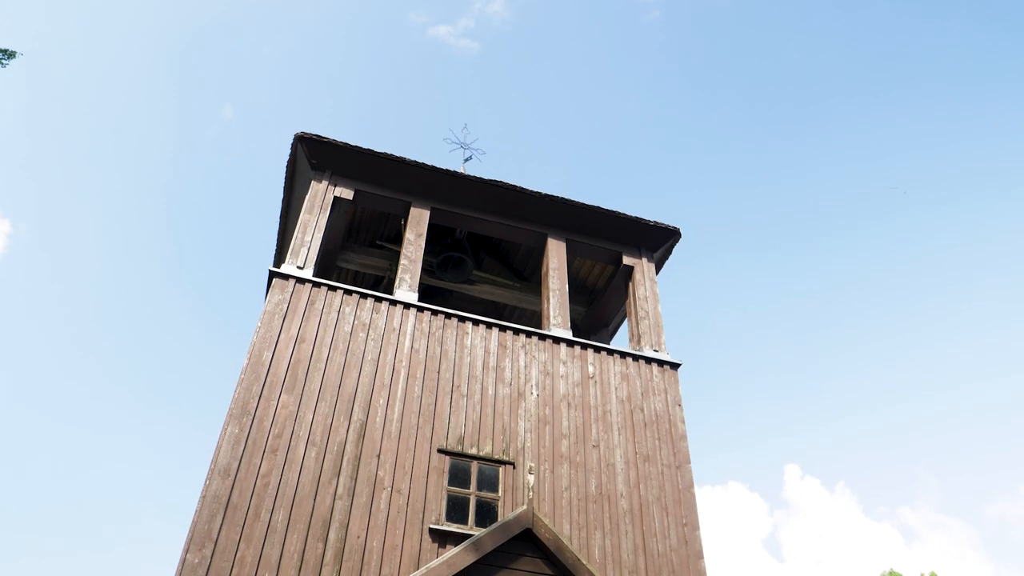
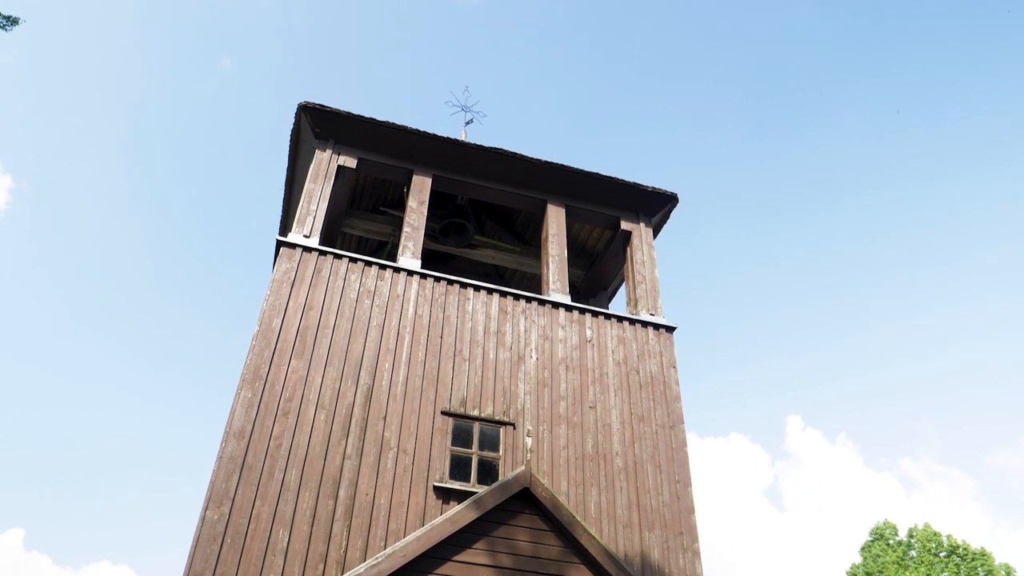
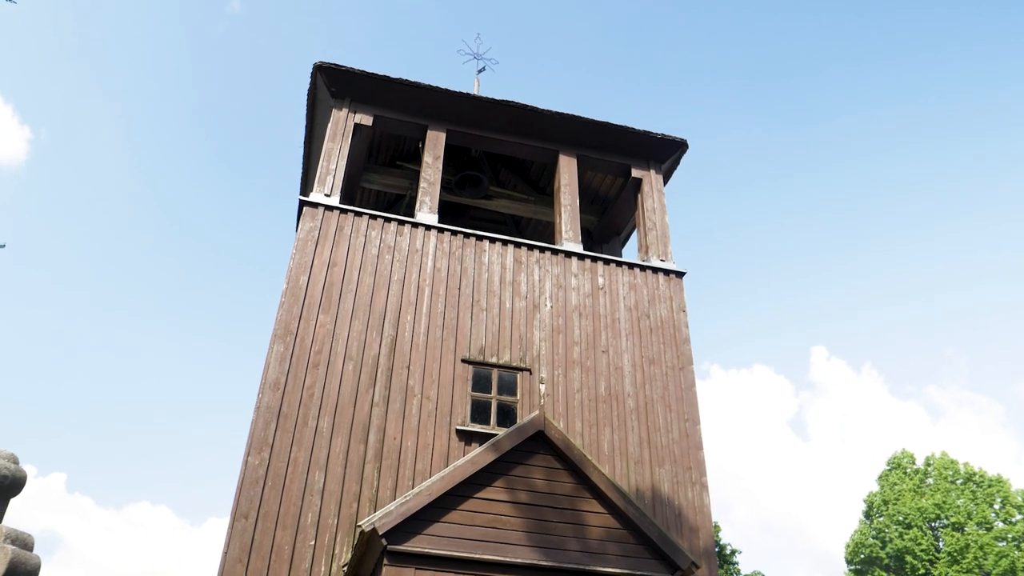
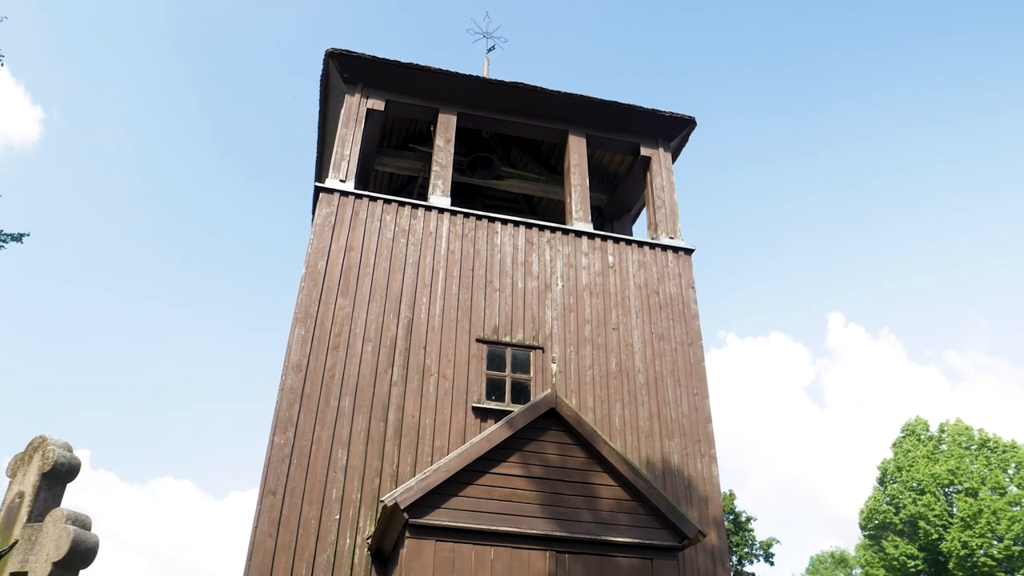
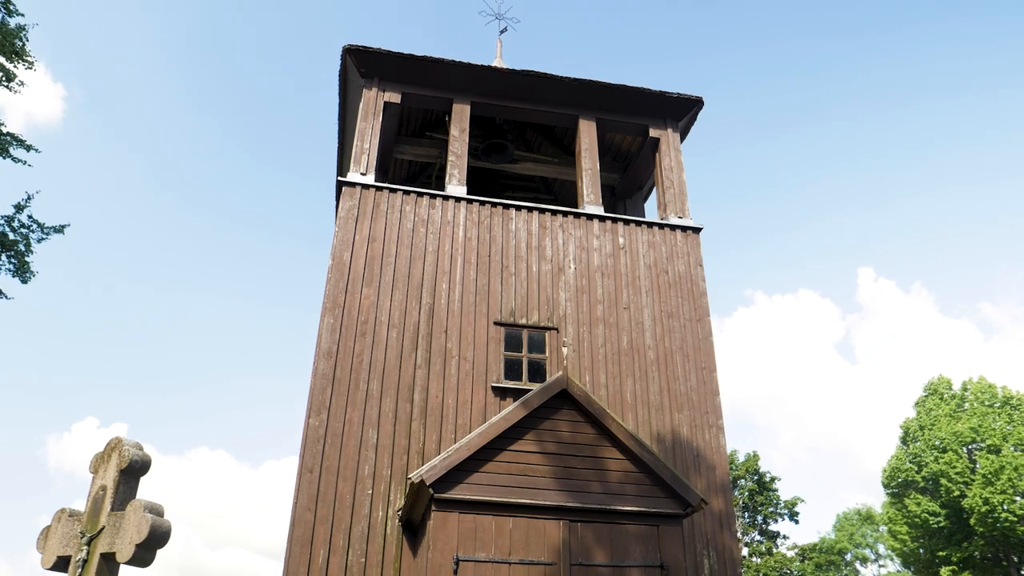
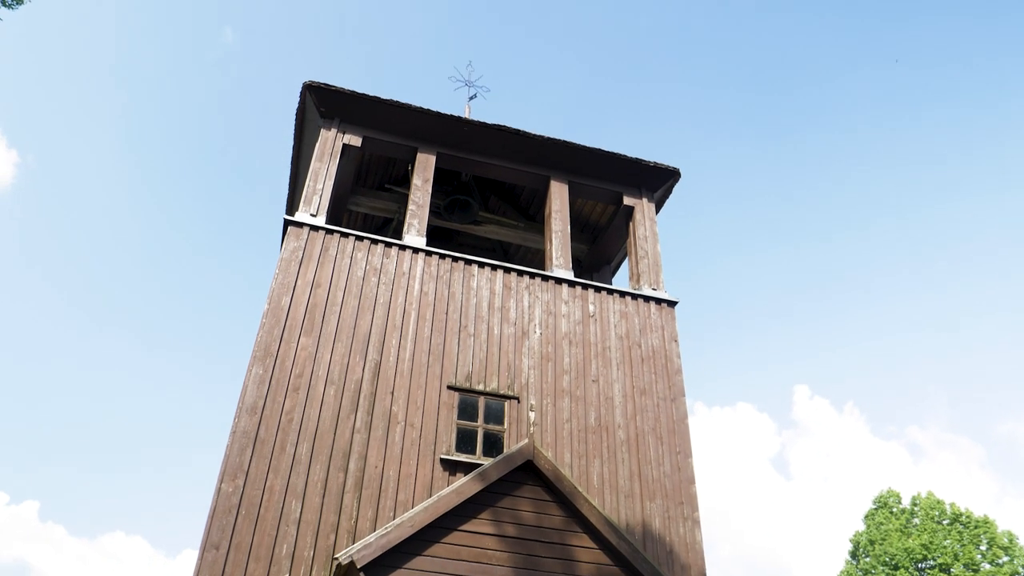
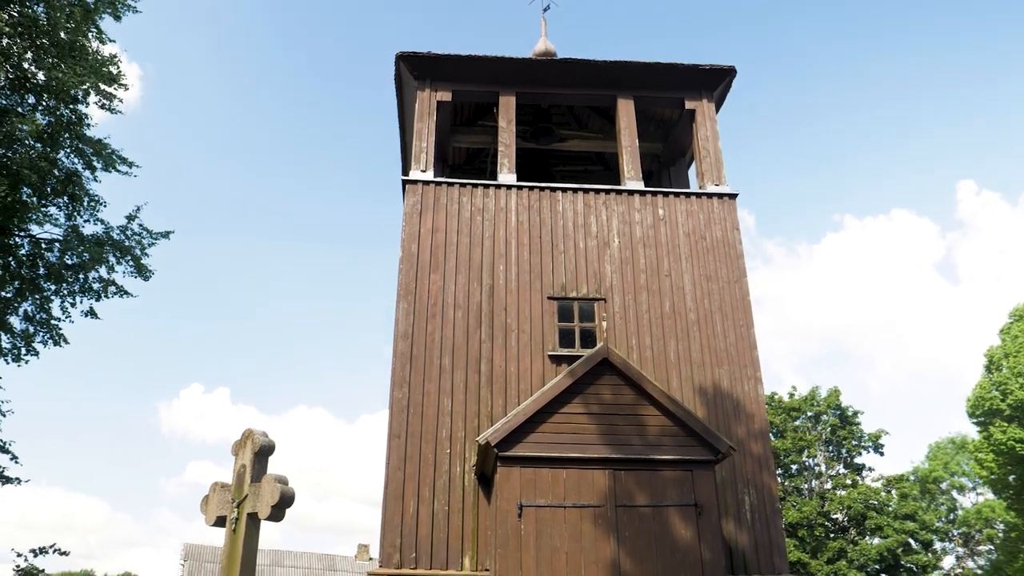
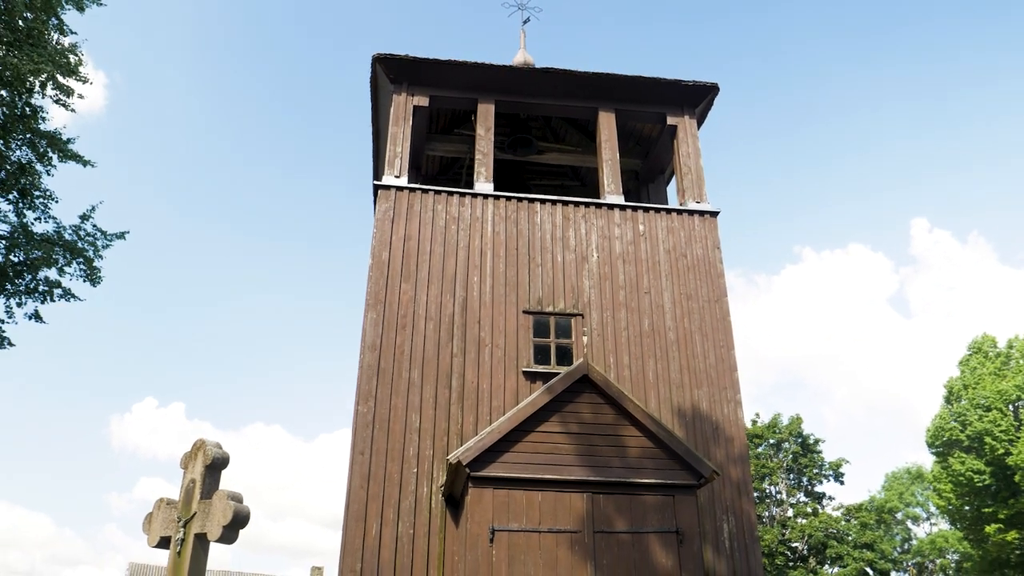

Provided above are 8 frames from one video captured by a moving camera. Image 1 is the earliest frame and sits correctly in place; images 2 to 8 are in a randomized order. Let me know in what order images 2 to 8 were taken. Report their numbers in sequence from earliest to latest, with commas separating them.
2, 6, 3, 4, 5, 8, 7
